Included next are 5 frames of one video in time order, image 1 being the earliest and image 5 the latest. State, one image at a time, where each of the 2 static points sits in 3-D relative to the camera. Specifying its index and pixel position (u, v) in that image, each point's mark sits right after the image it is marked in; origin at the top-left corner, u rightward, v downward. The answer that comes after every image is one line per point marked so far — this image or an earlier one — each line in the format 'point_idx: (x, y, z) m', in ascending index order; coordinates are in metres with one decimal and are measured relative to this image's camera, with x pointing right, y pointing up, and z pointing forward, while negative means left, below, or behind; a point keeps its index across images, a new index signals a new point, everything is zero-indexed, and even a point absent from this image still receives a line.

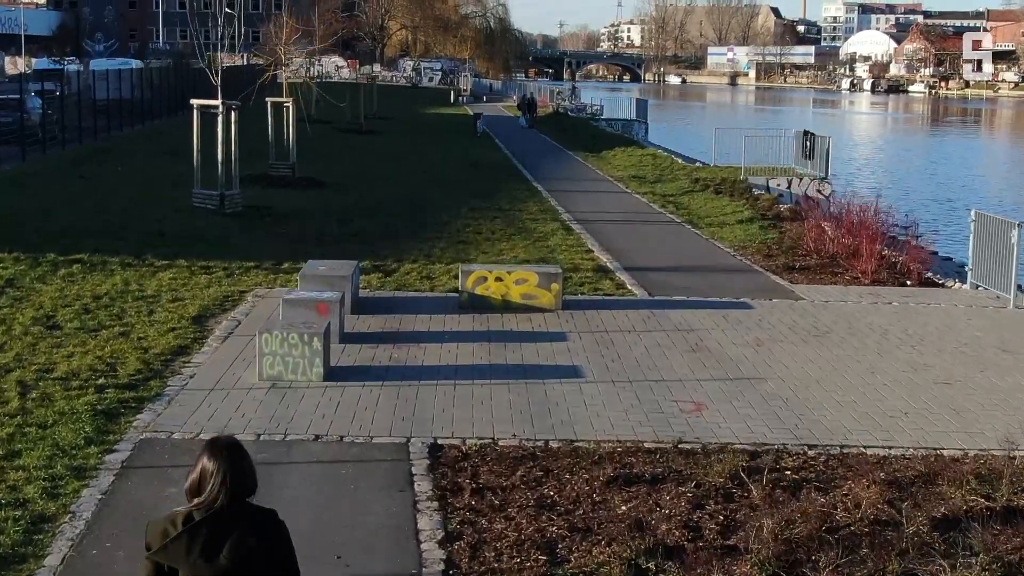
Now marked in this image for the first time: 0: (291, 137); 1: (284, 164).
0: (-1.5, +1.0, +10.0) m
1: (-1.5, +0.8, +10.0) m
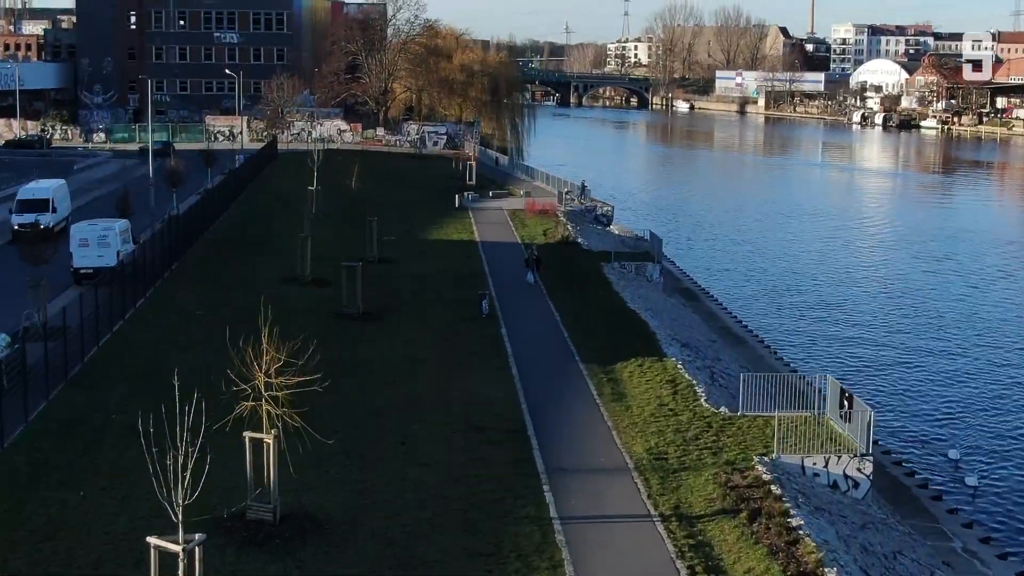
0: (-1.4, -1.1, +8.9) m
1: (-1.4, -1.3, +8.8) m
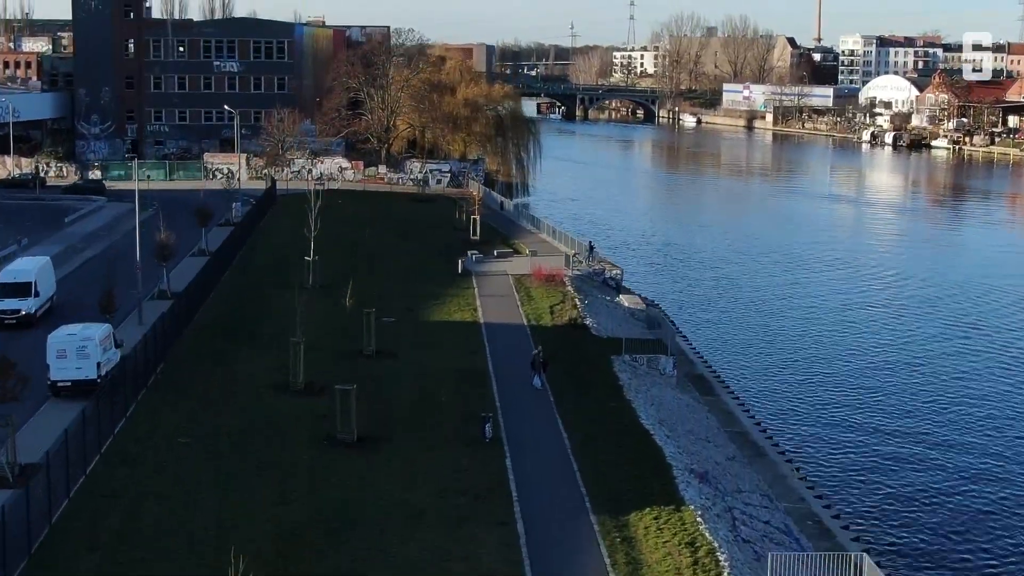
0: (-1.4, -2.3, +7.8) m
1: (-1.4, -2.5, +7.8) m
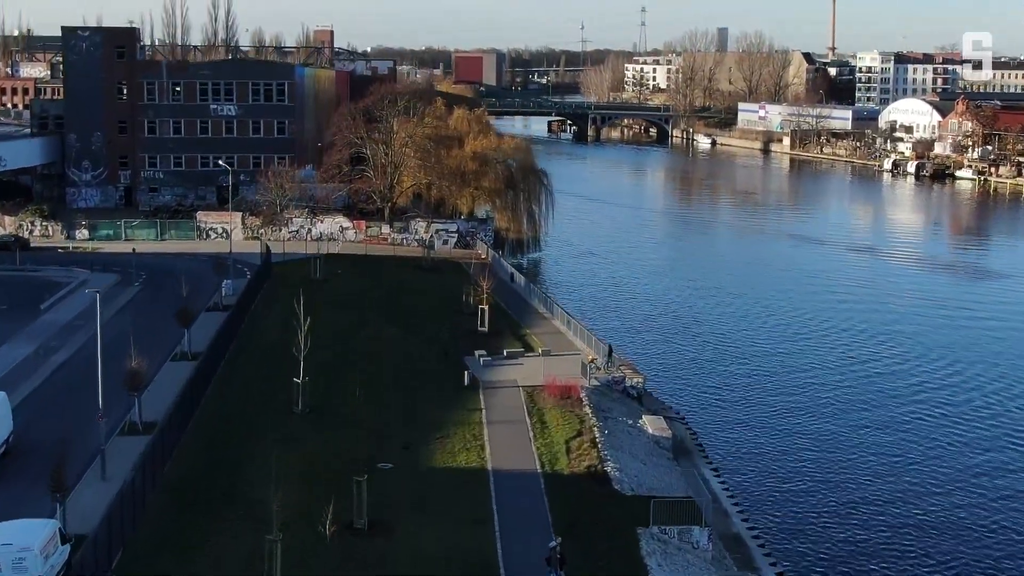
0: (-1.3, -4.2, +5.3) m
1: (-1.4, -4.4, +5.3) m
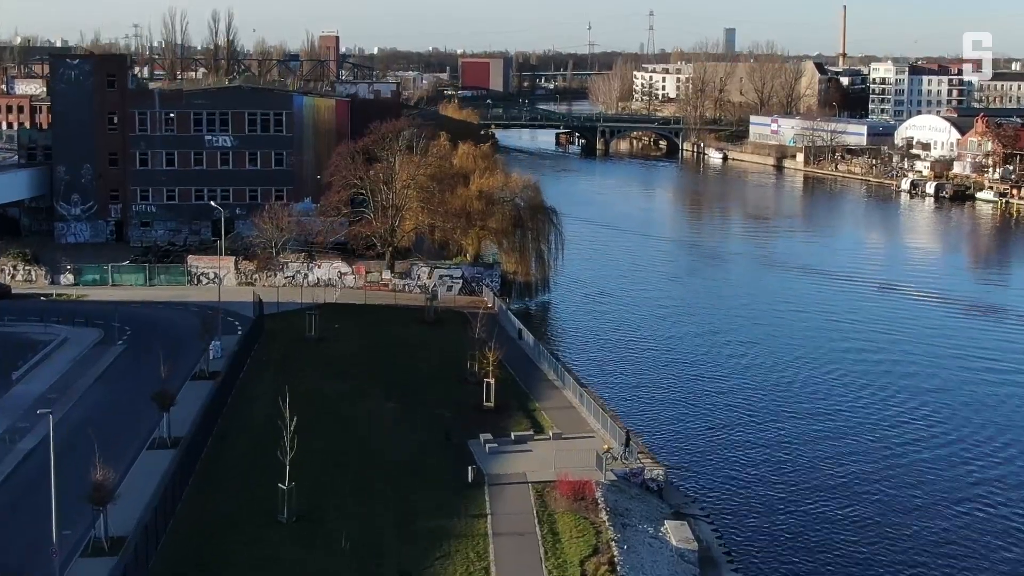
0: (-1.3, -5.5, +3.1) m
1: (-1.3, -5.7, +3.1) m
